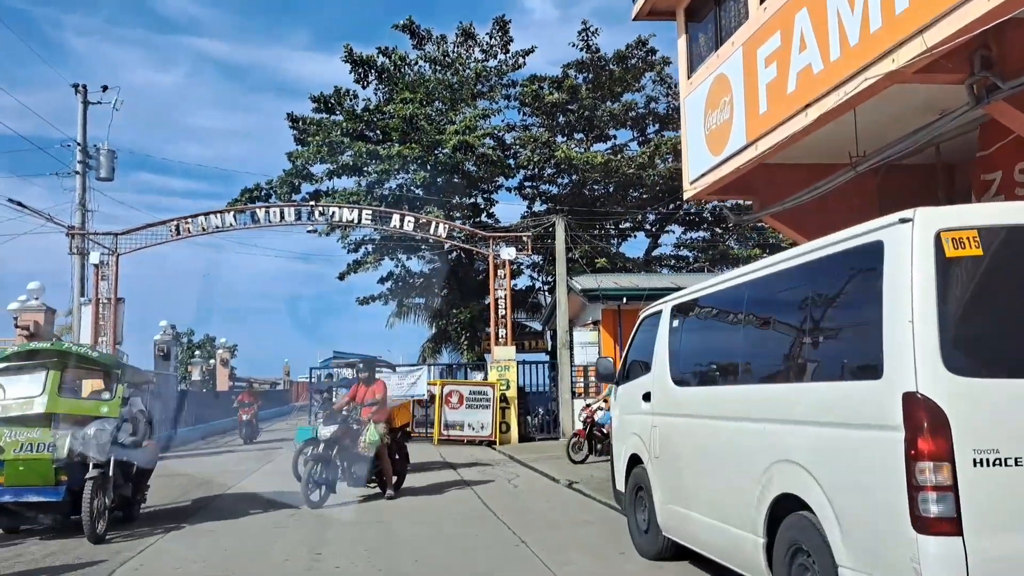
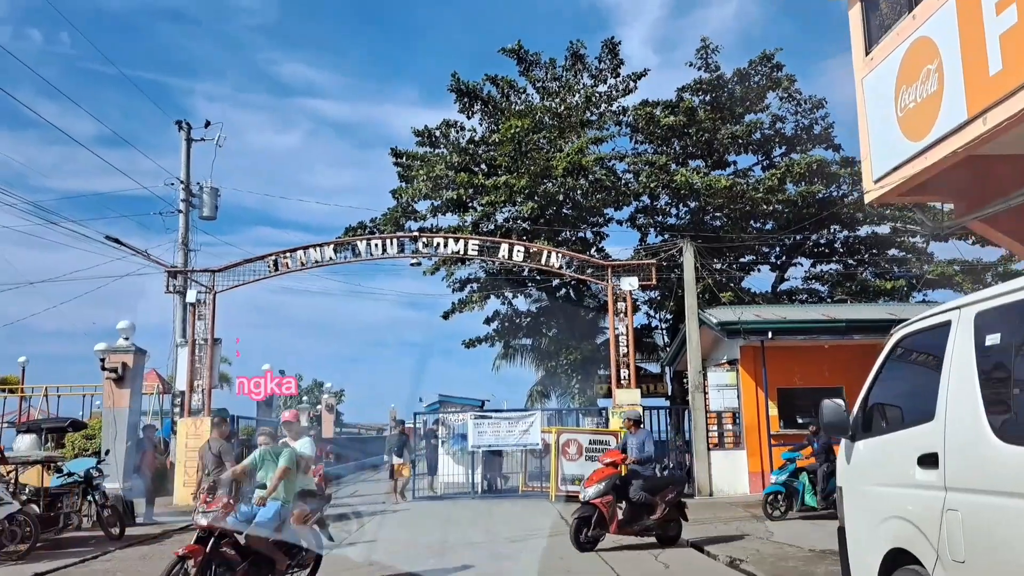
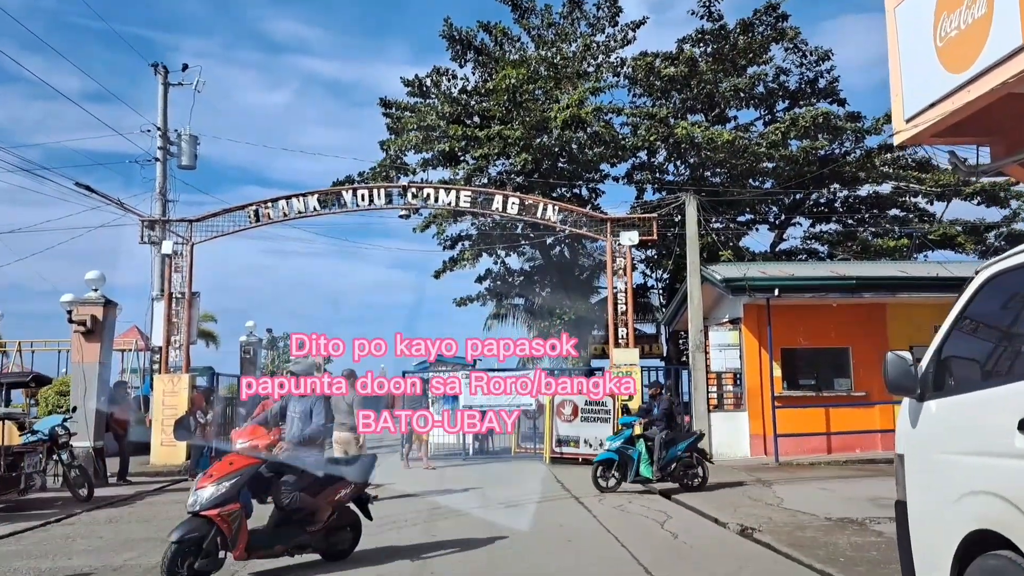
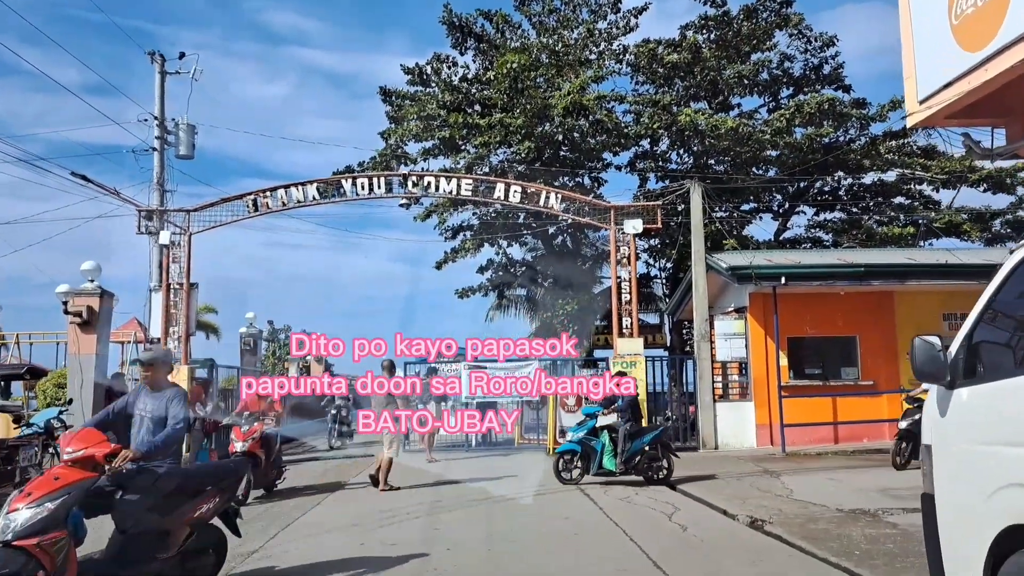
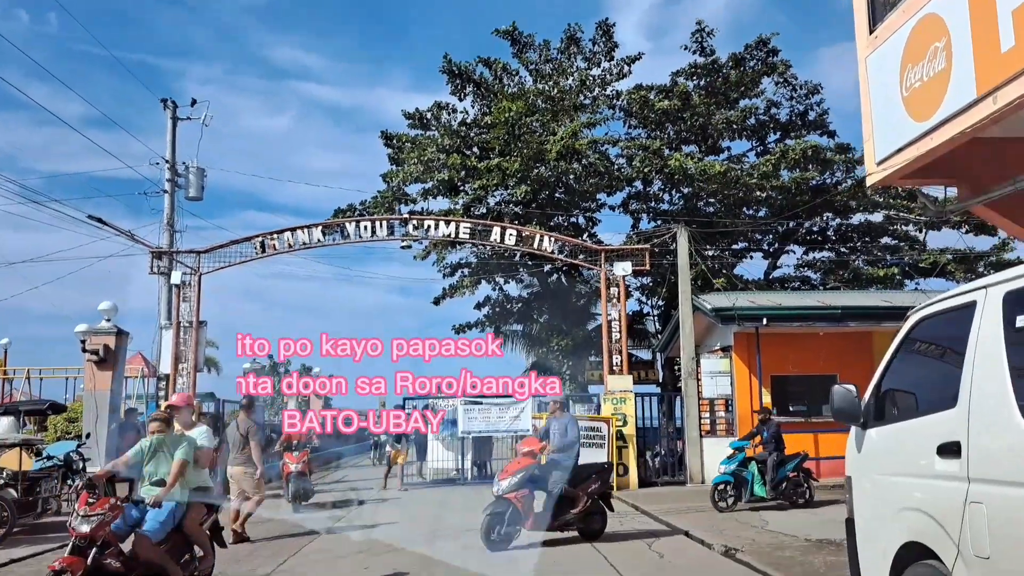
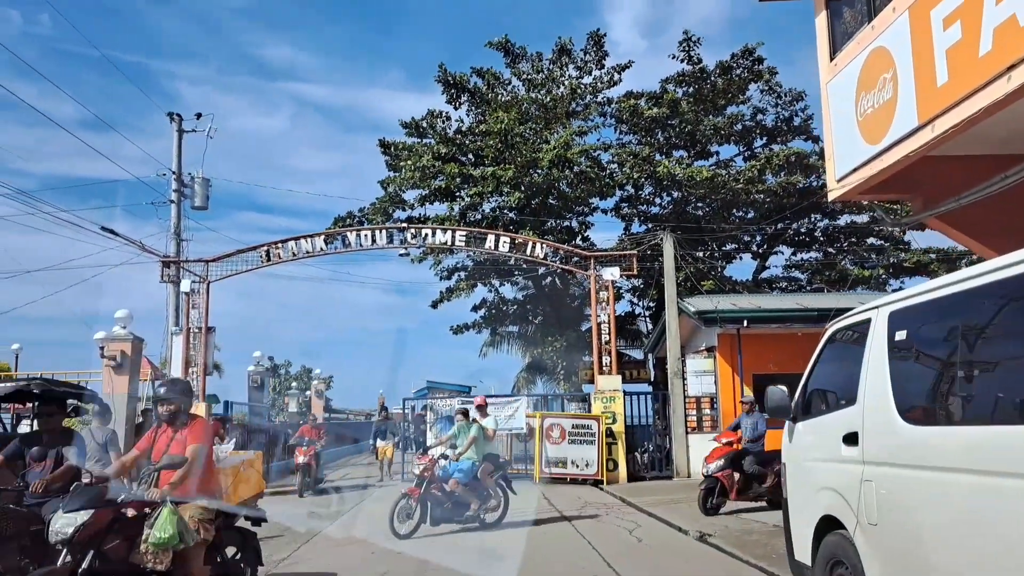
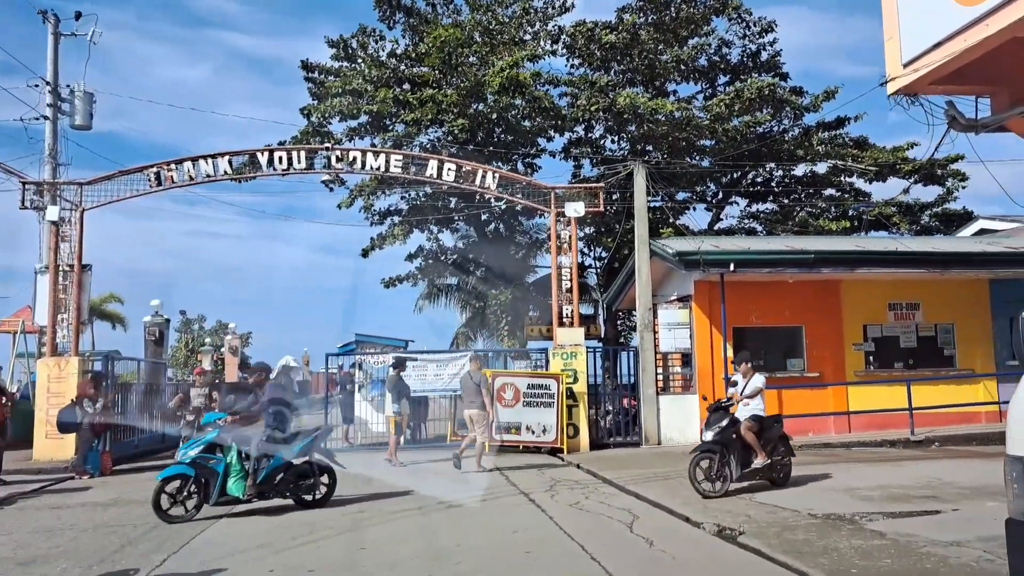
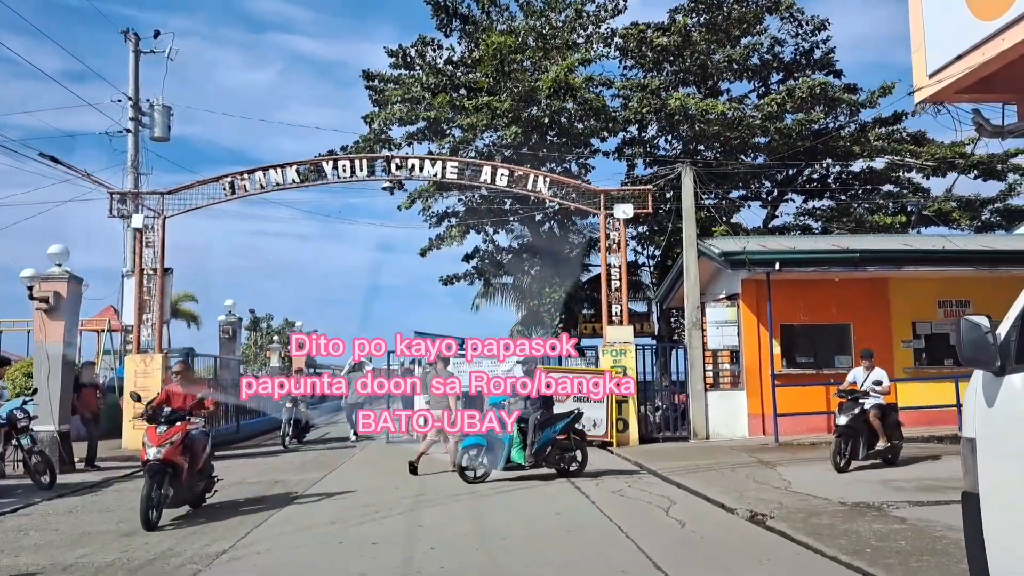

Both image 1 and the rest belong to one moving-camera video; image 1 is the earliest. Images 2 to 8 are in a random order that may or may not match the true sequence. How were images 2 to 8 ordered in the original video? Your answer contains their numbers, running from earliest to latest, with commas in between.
6, 2, 5, 3, 4, 8, 7
